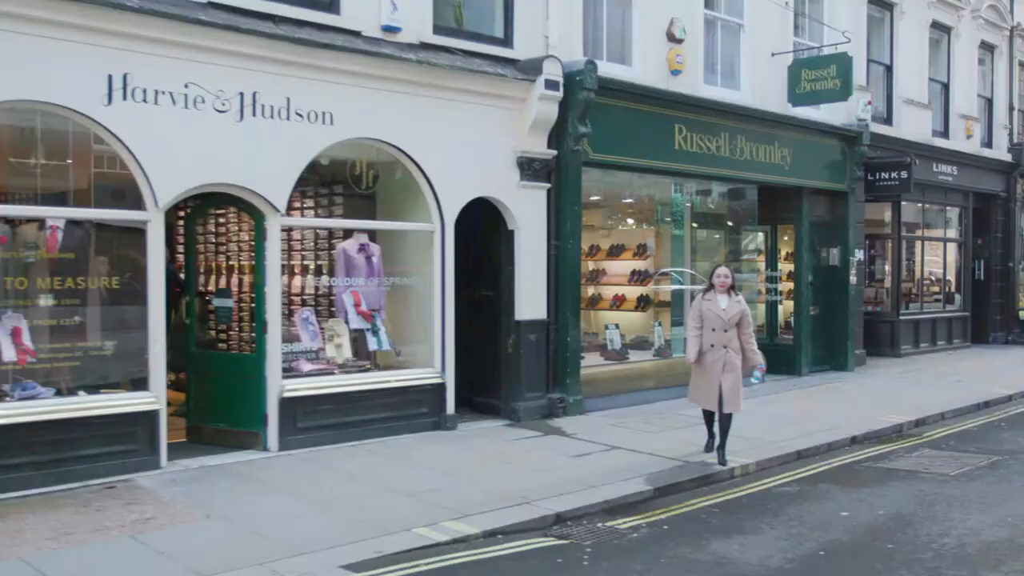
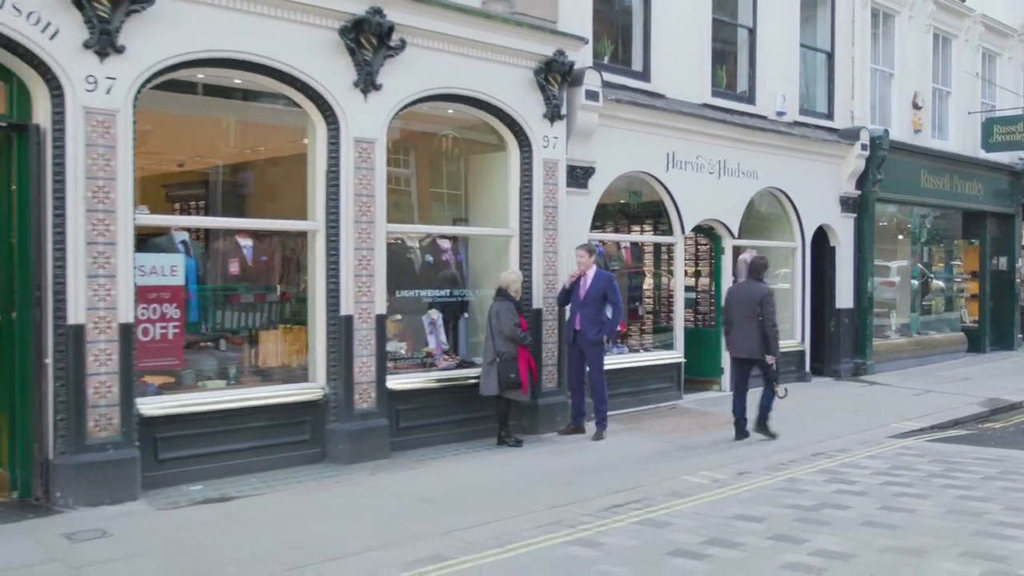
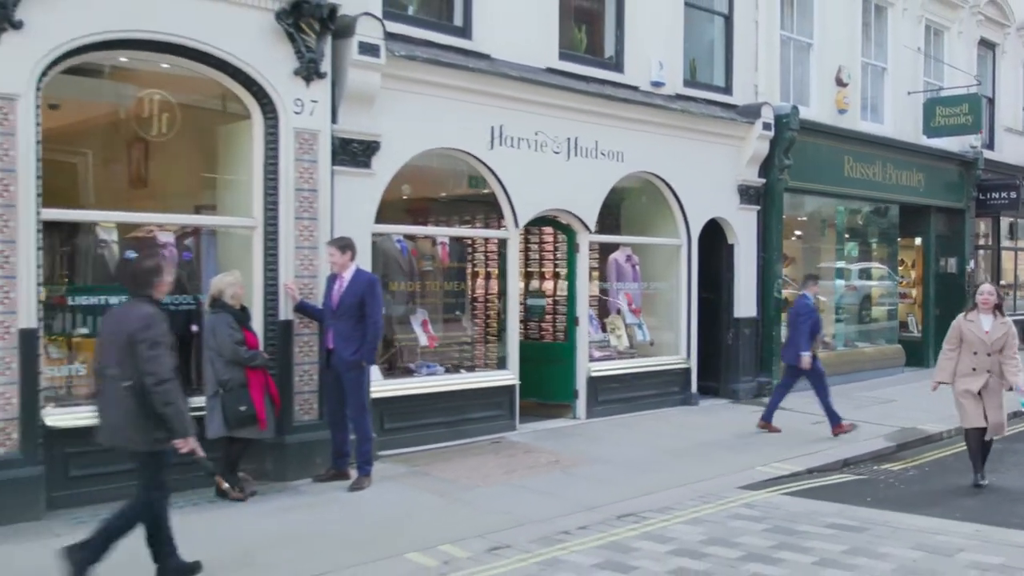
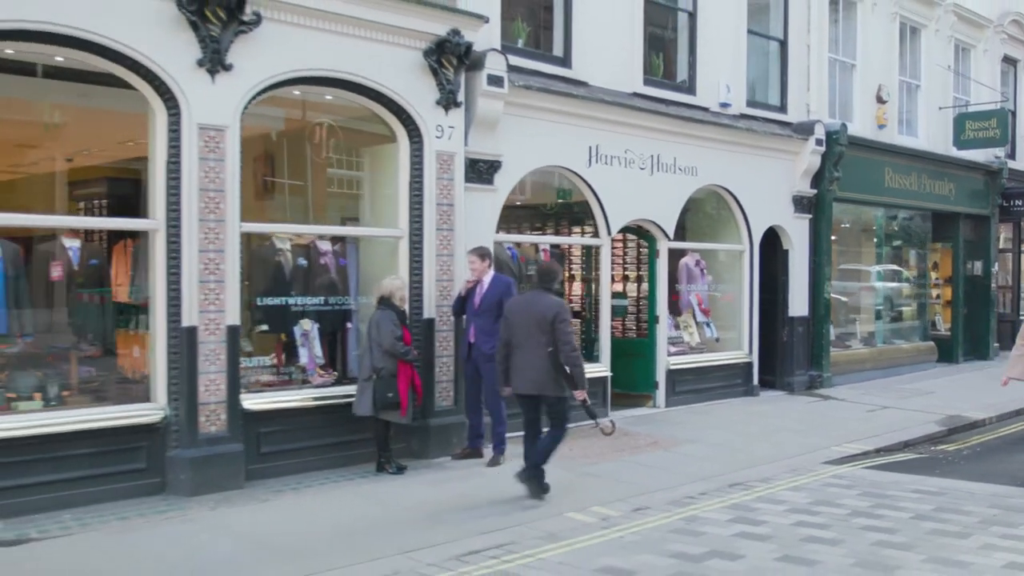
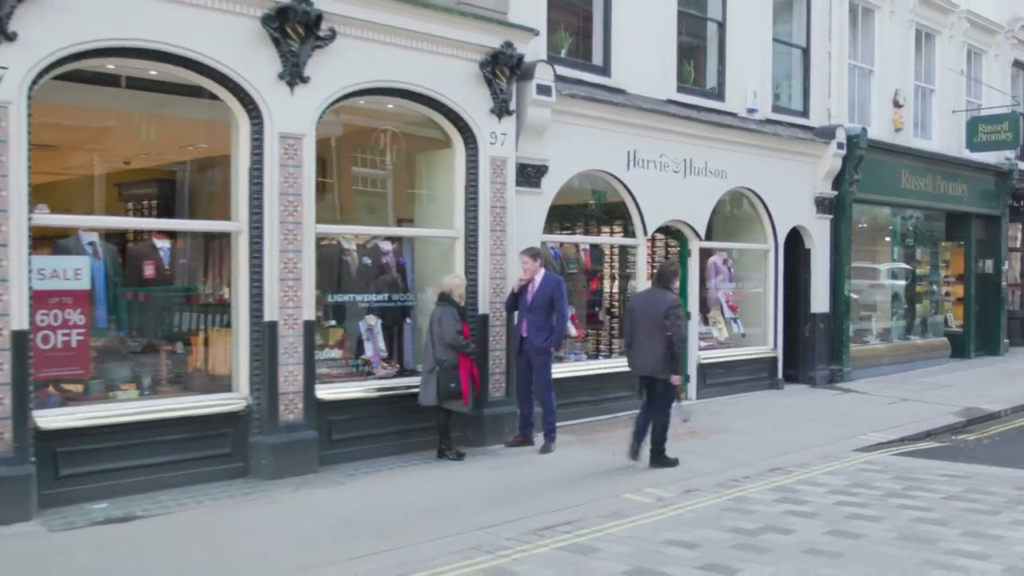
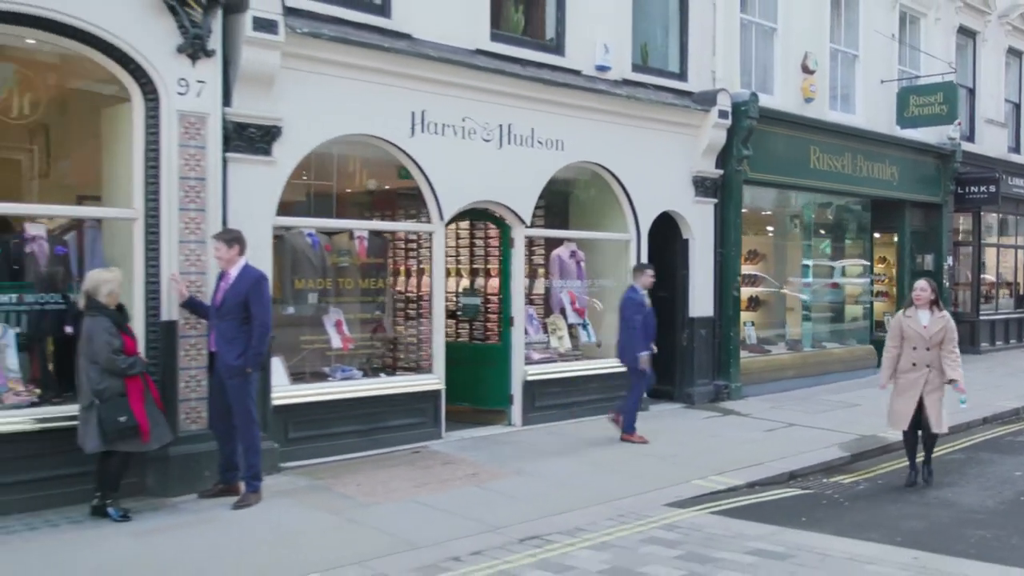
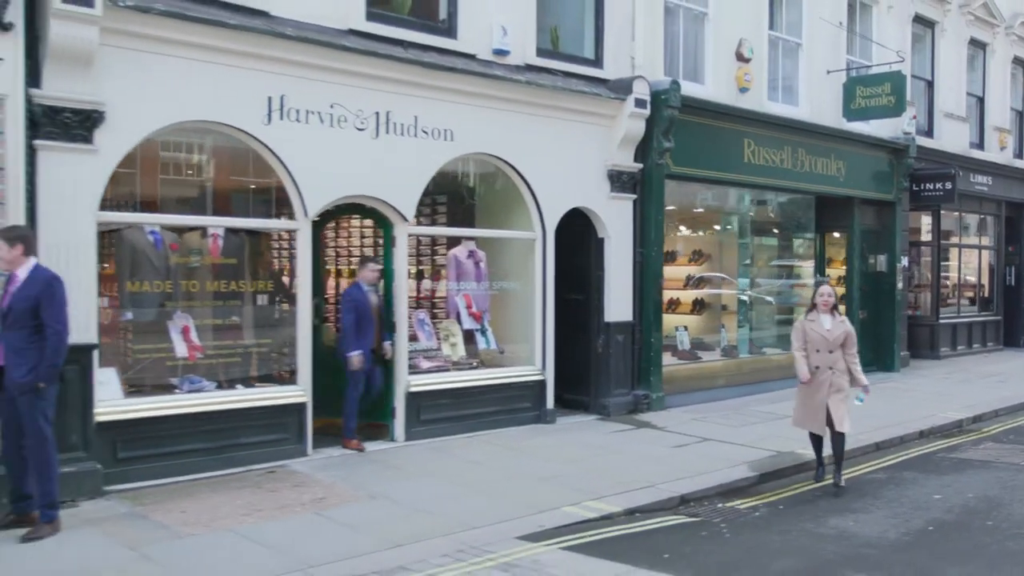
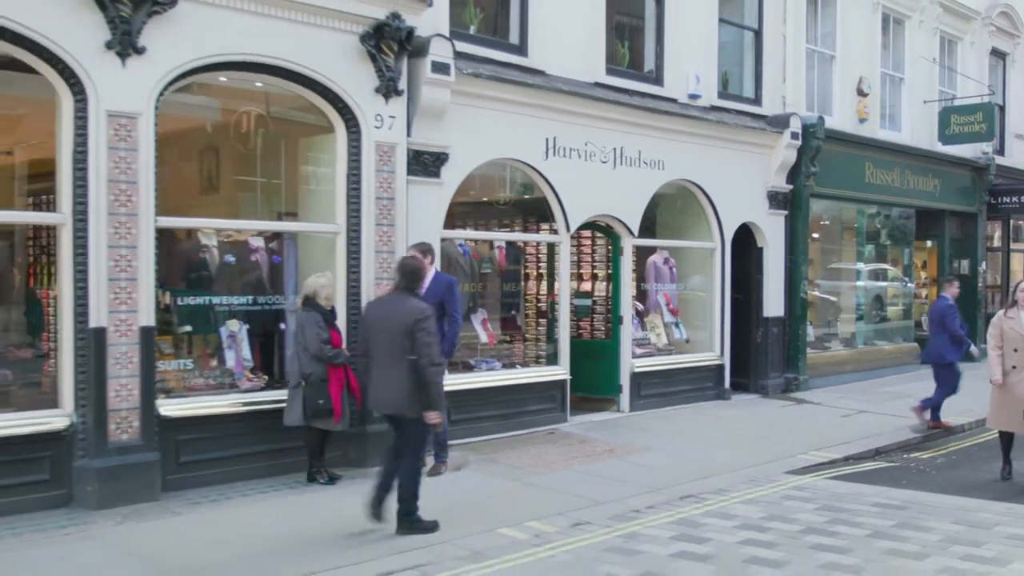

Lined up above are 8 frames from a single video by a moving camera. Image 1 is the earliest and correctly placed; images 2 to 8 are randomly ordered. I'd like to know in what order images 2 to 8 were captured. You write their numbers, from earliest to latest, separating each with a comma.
7, 6, 3, 8, 4, 5, 2
